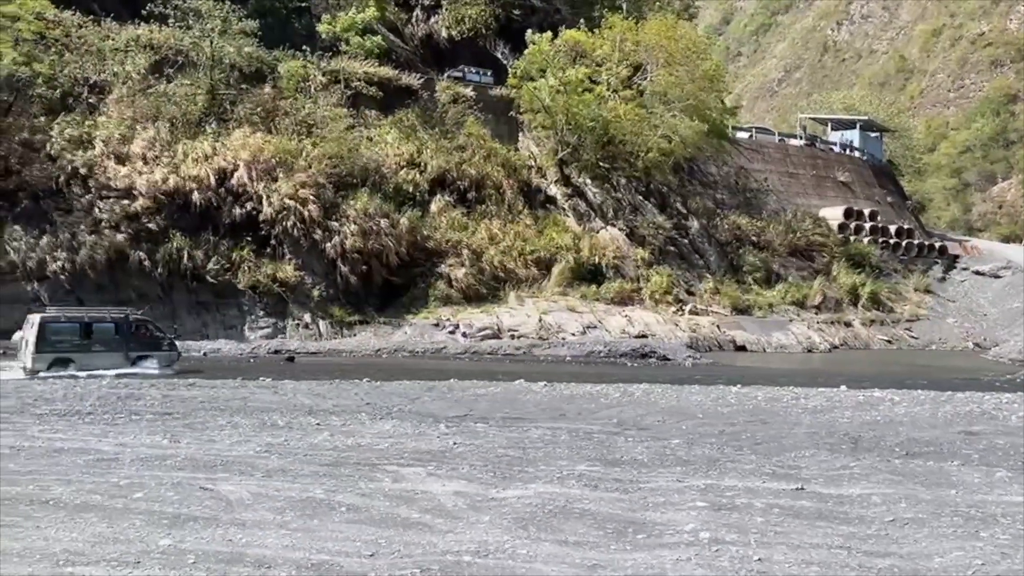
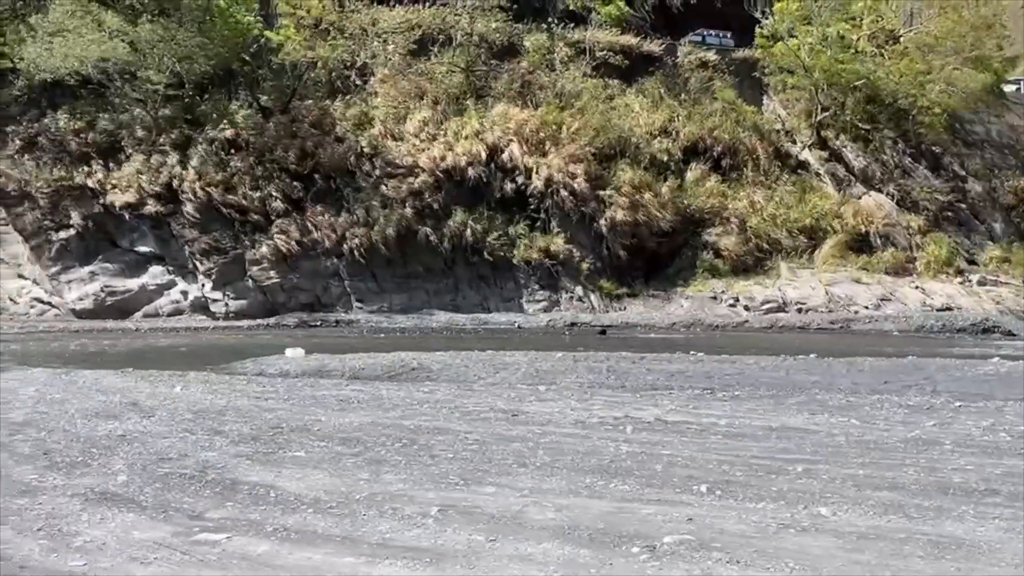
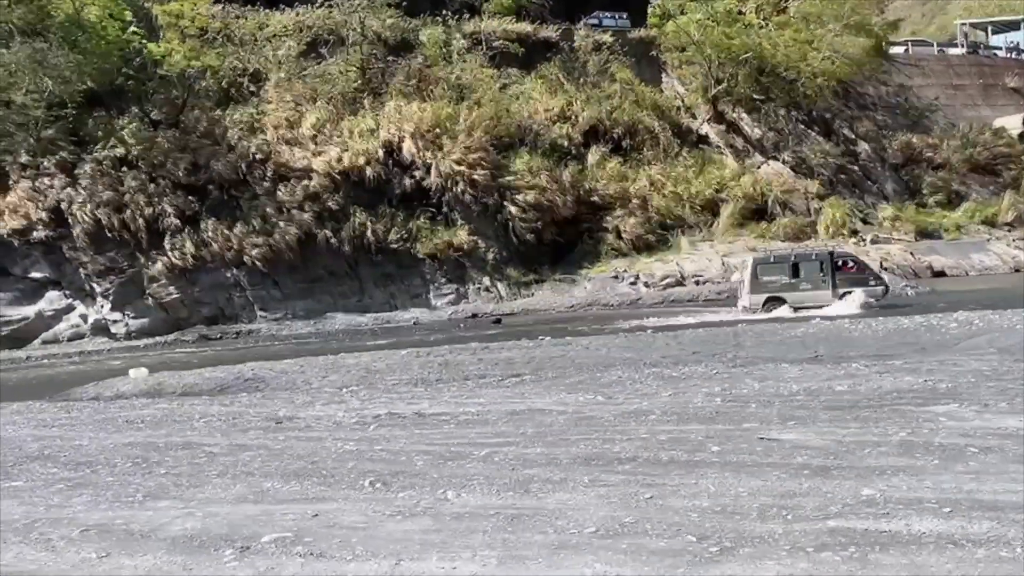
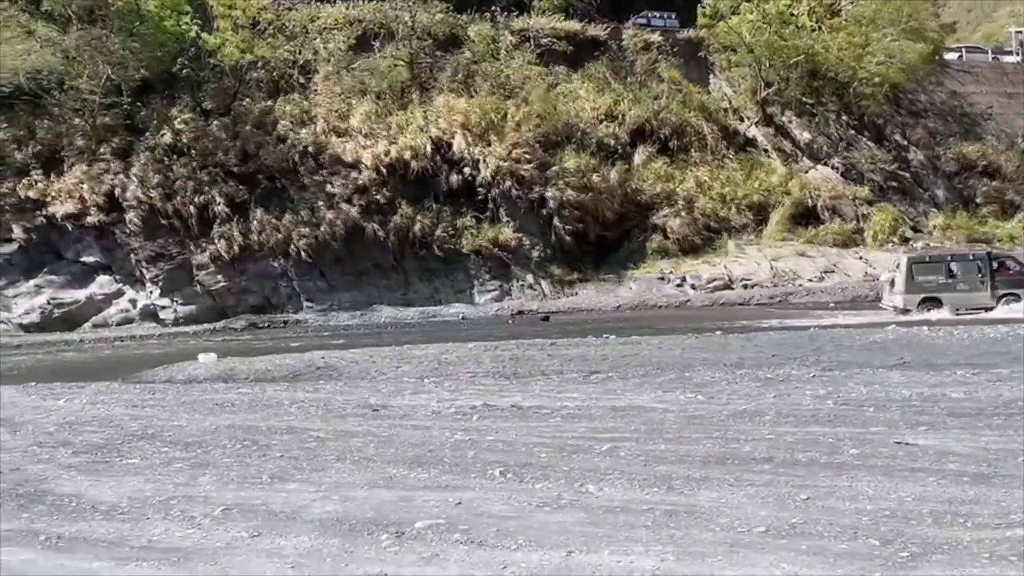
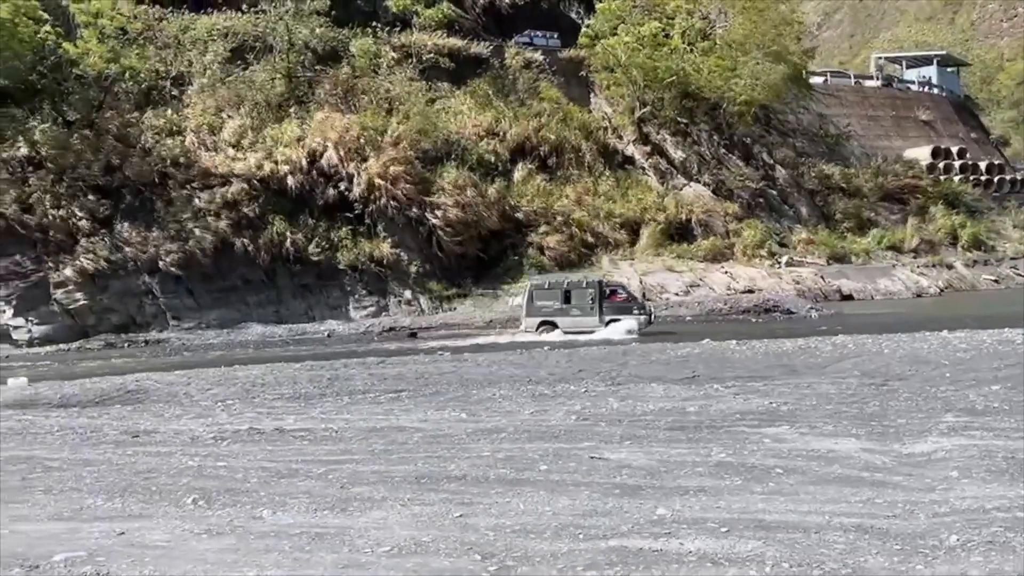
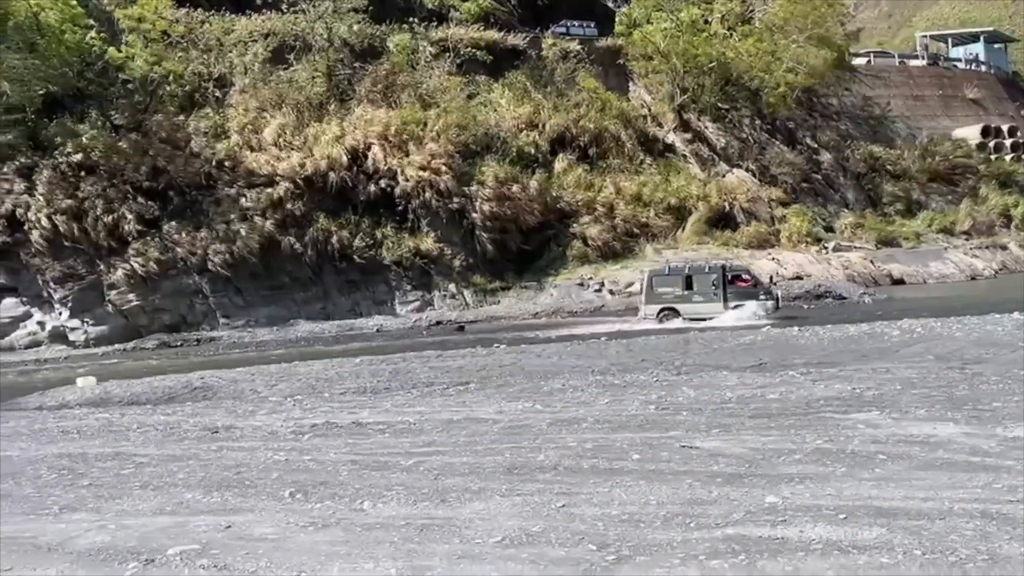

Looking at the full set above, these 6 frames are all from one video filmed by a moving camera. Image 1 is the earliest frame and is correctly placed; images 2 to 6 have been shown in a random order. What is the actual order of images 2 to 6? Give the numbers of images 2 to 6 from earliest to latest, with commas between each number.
5, 6, 3, 4, 2
